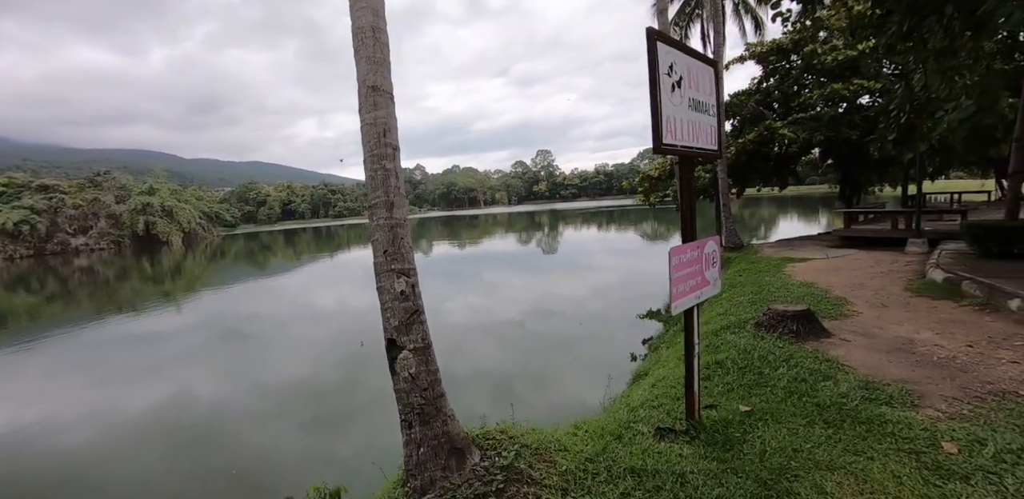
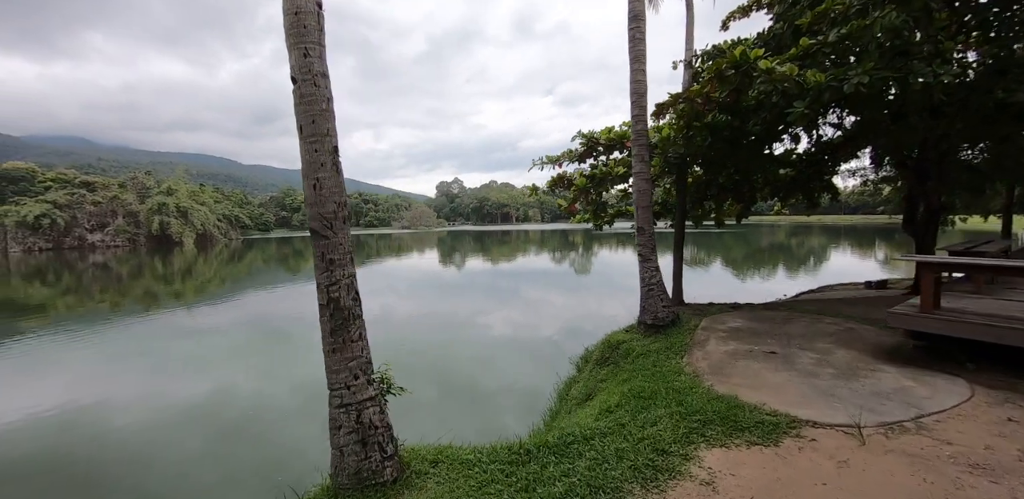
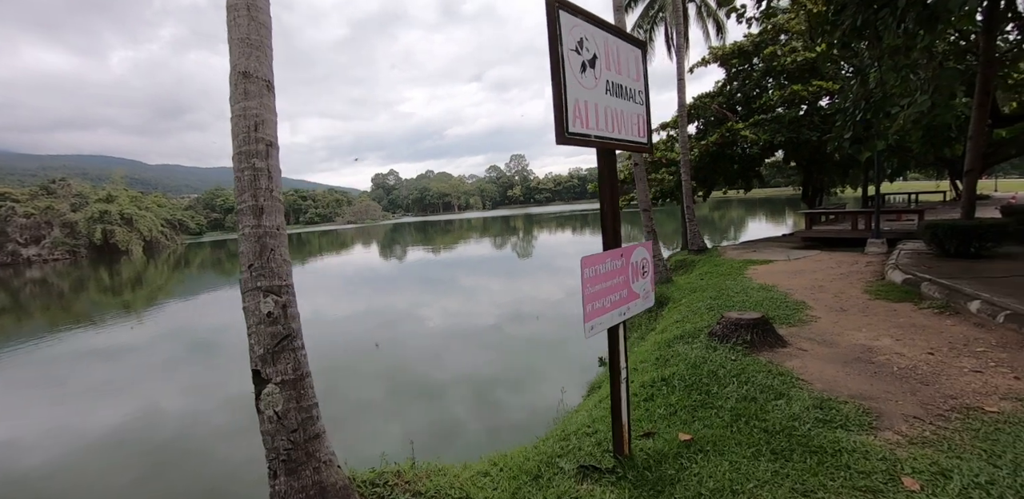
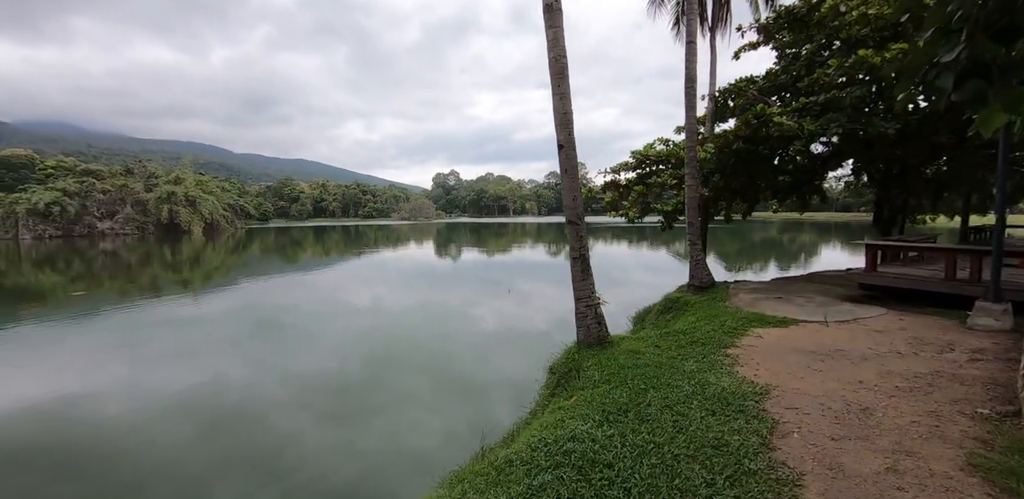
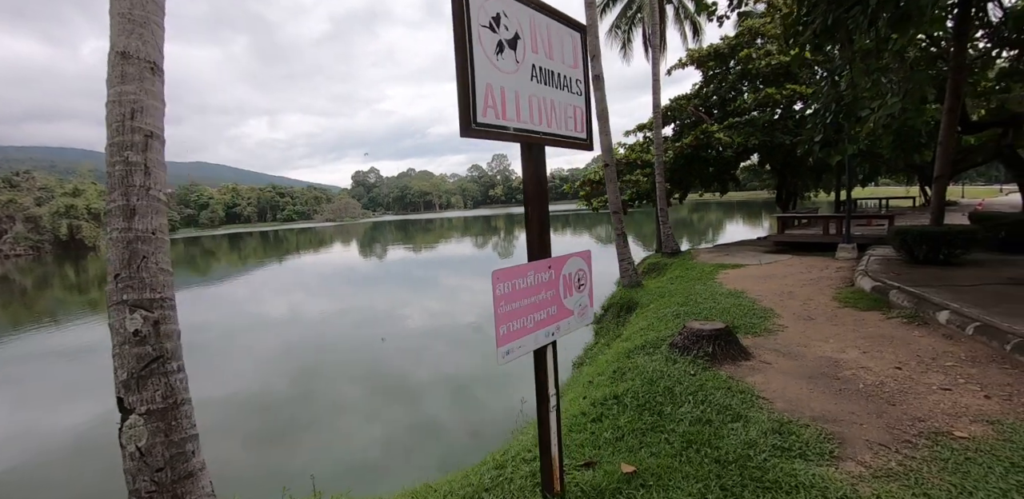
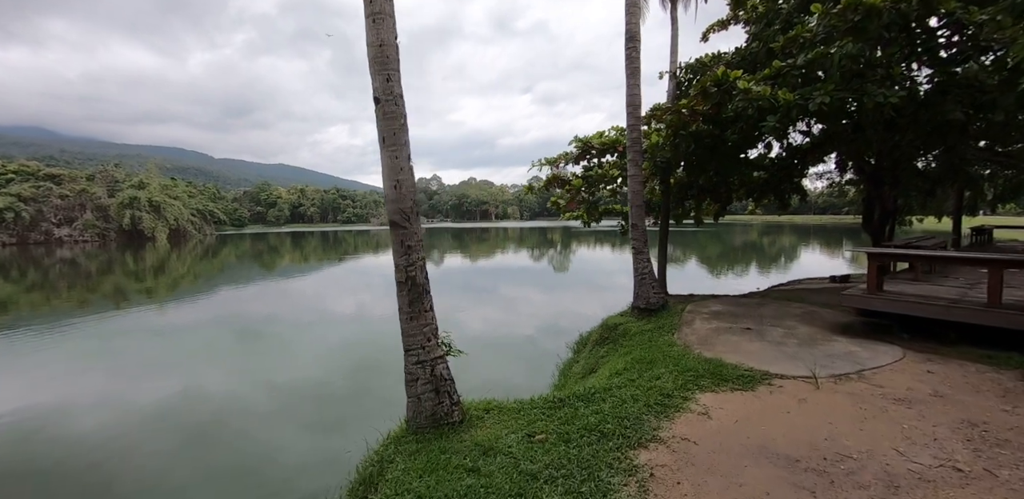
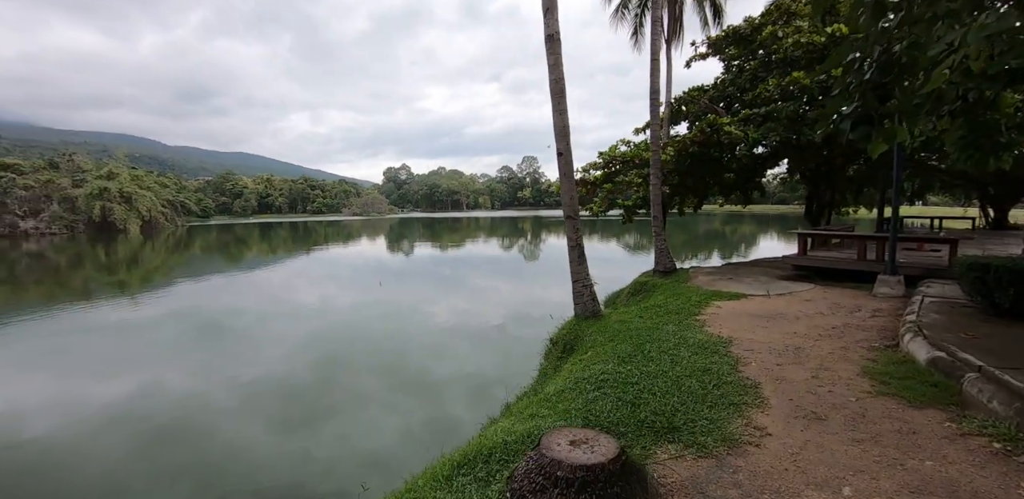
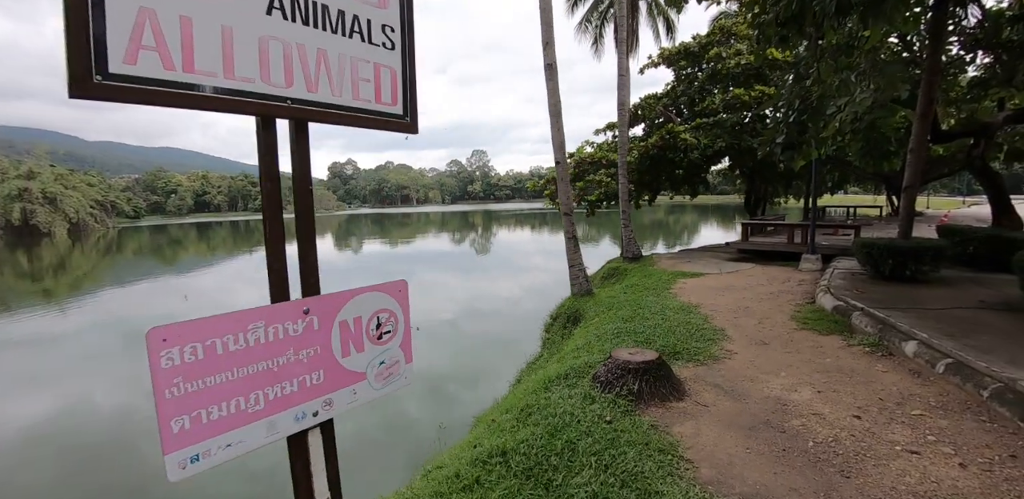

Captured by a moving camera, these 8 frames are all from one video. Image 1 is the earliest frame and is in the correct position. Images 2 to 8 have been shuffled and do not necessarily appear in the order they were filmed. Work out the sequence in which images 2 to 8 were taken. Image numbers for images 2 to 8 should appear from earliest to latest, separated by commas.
3, 5, 8, 7, 4, 6, 2
